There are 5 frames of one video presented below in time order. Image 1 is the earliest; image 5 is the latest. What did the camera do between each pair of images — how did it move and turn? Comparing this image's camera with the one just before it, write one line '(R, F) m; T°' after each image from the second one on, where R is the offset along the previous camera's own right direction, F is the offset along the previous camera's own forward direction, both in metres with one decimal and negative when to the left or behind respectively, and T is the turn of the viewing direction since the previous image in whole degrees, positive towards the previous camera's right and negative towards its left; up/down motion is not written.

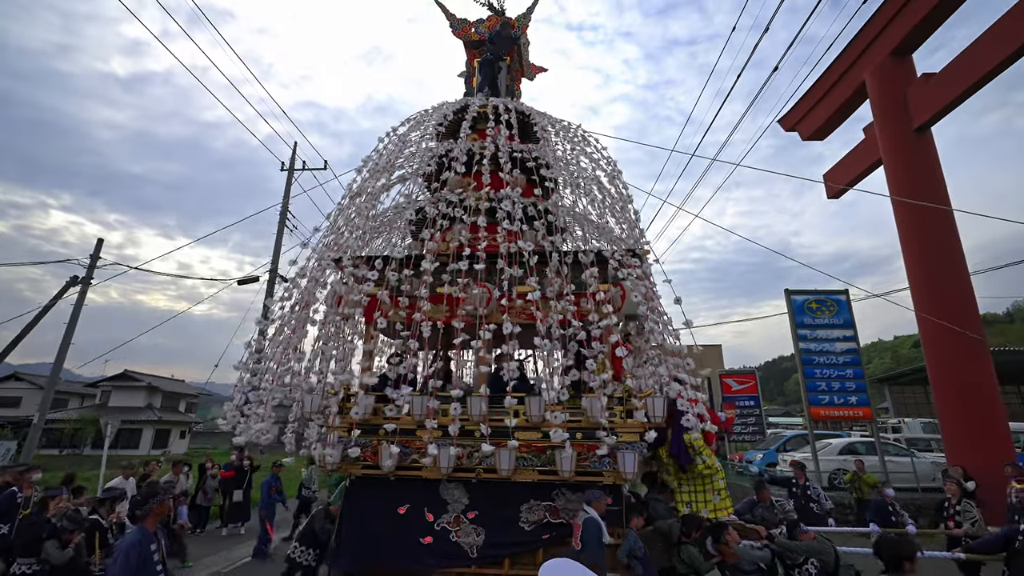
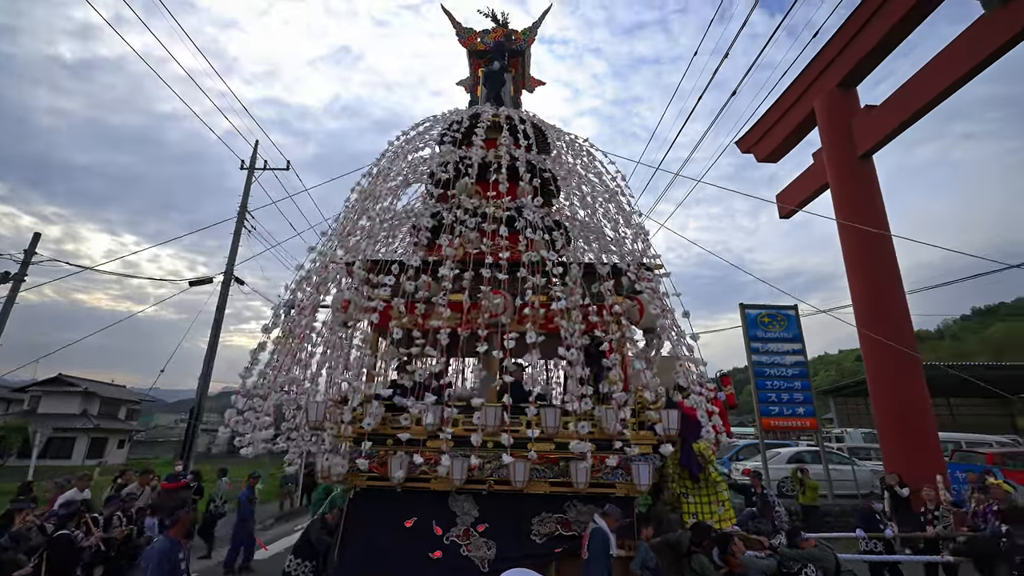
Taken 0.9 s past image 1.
(-0.4, 0.0) m; +4°
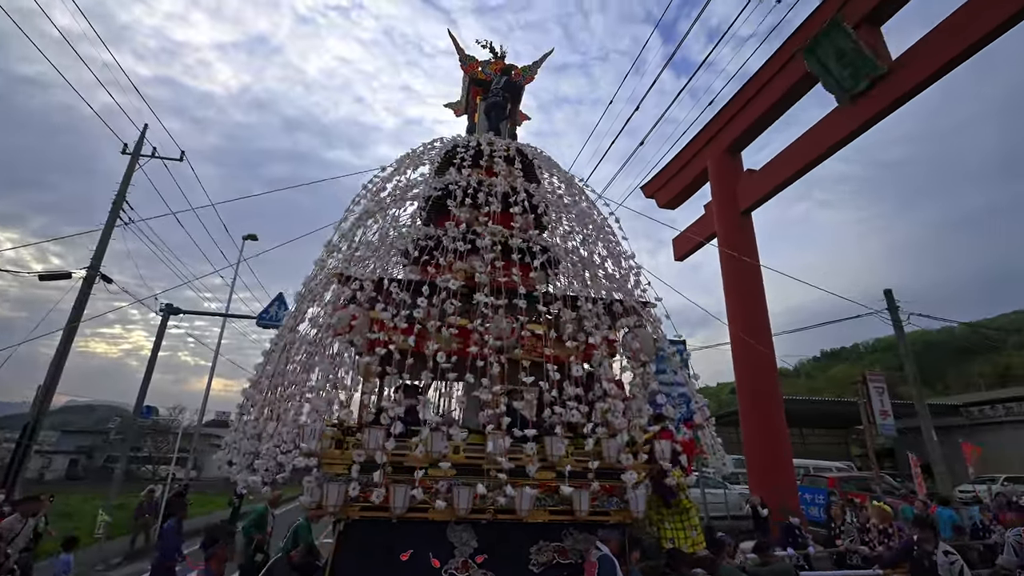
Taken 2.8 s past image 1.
(-0.9, 0.0) m; +11°
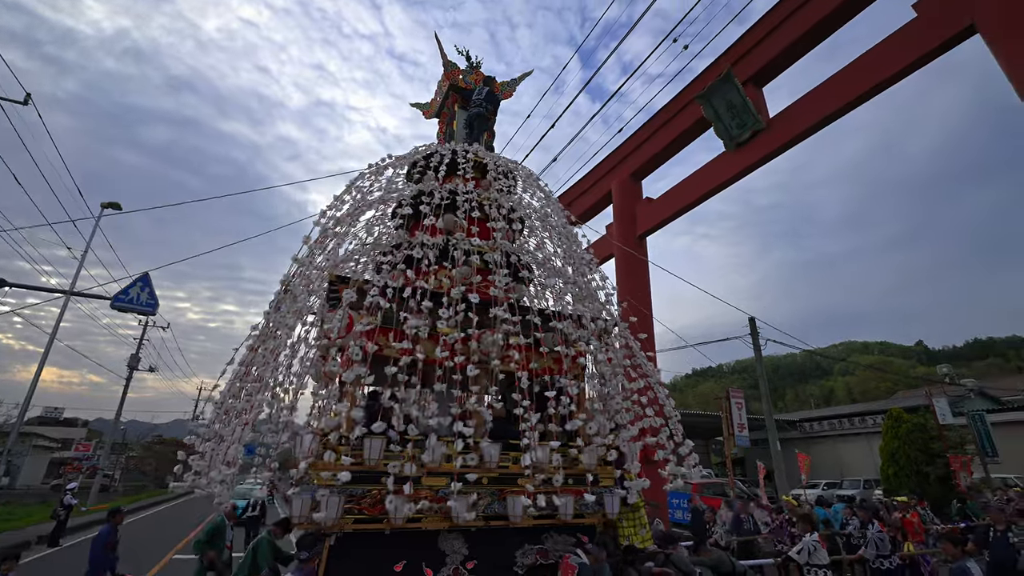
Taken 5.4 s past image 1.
(-0.9, -0.1) m; +11°
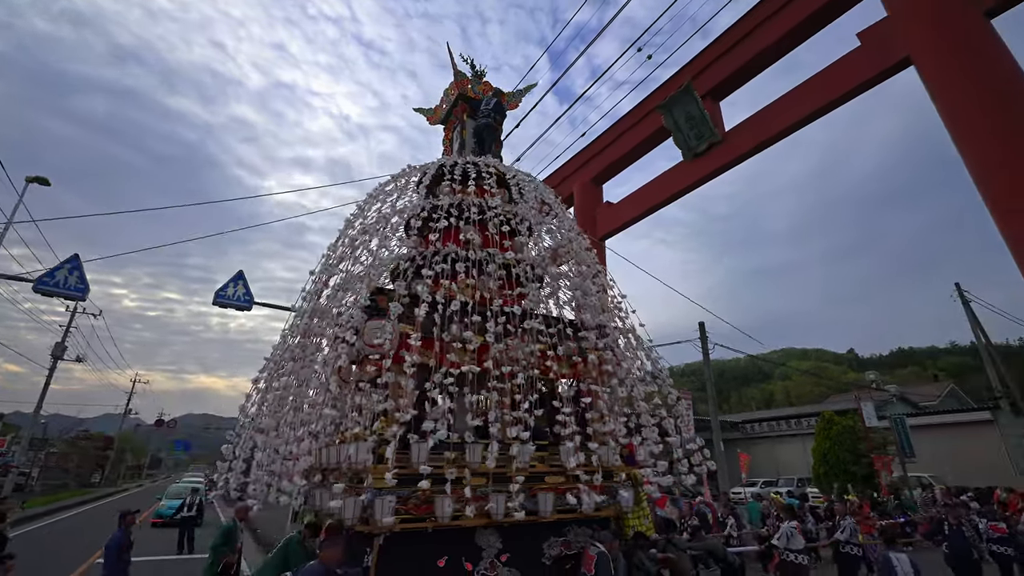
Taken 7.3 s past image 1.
(-0.7, -0.2) m; +5°
